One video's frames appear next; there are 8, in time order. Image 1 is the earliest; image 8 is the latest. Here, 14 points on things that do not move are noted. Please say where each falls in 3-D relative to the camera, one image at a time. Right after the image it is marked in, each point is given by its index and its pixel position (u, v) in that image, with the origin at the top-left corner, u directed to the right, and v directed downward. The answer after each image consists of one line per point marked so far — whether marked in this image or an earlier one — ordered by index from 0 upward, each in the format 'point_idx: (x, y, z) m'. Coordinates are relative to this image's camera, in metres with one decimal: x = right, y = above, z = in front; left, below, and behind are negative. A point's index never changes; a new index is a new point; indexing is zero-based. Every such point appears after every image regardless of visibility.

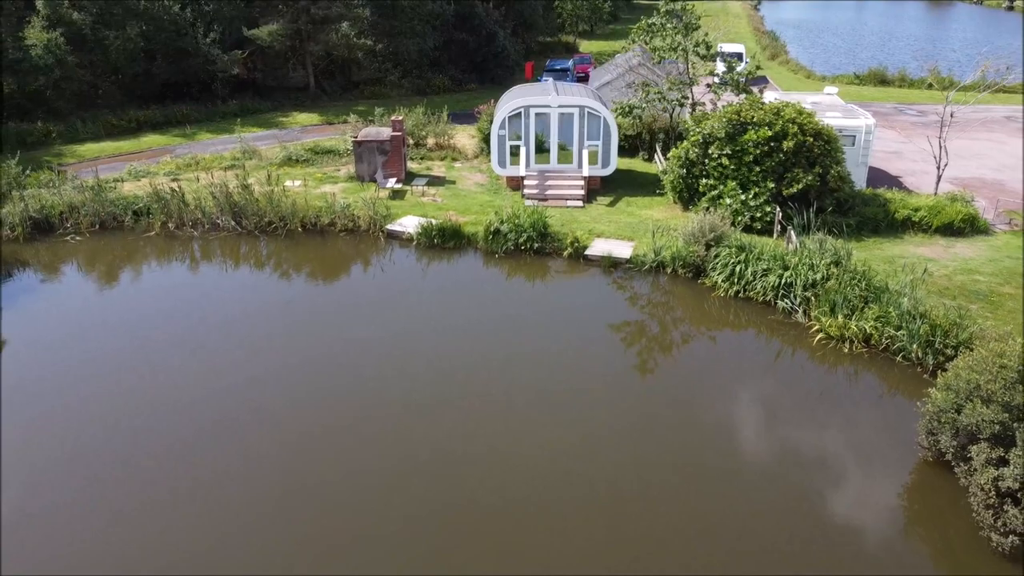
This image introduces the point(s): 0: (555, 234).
0: (+0.7, +0.8, +12.3) m
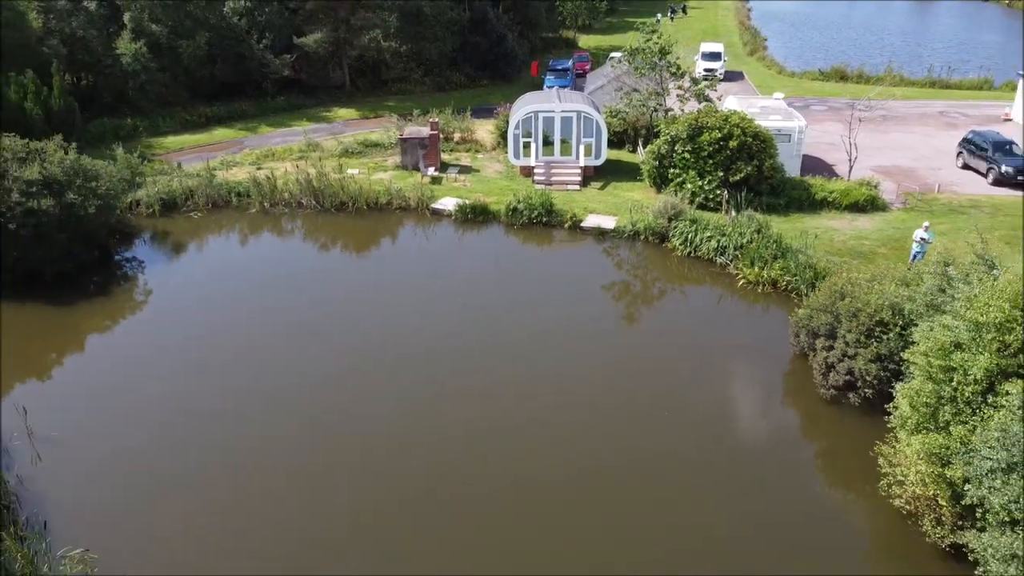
0: (+0.9, +1.6, +16.2) m
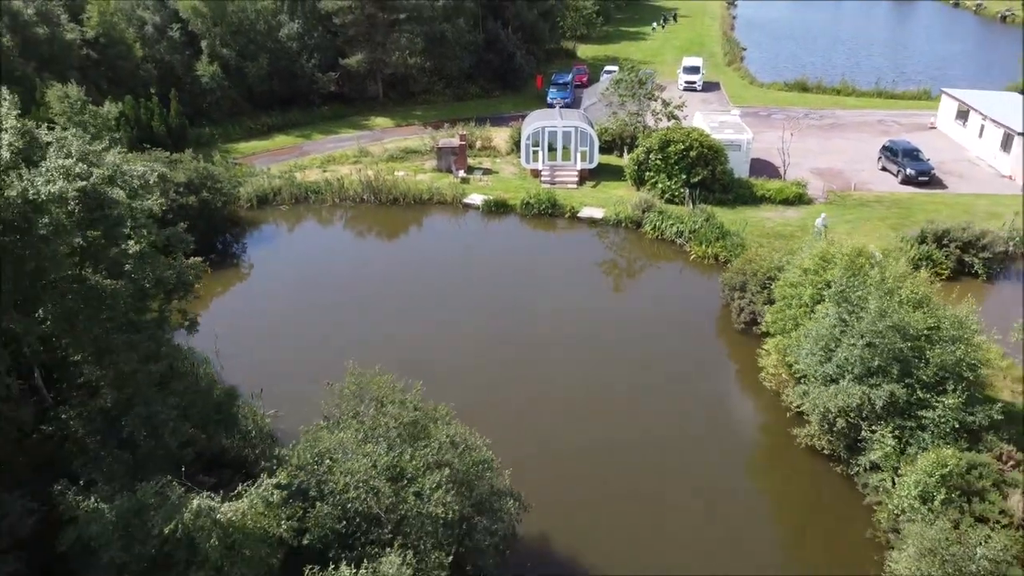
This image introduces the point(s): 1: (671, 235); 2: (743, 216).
0: (+1.3, +2.2, +21.2) m
1: (+3.8, +1.3, +19.3) m
2: (+5.8, +1.8, +19.9) m
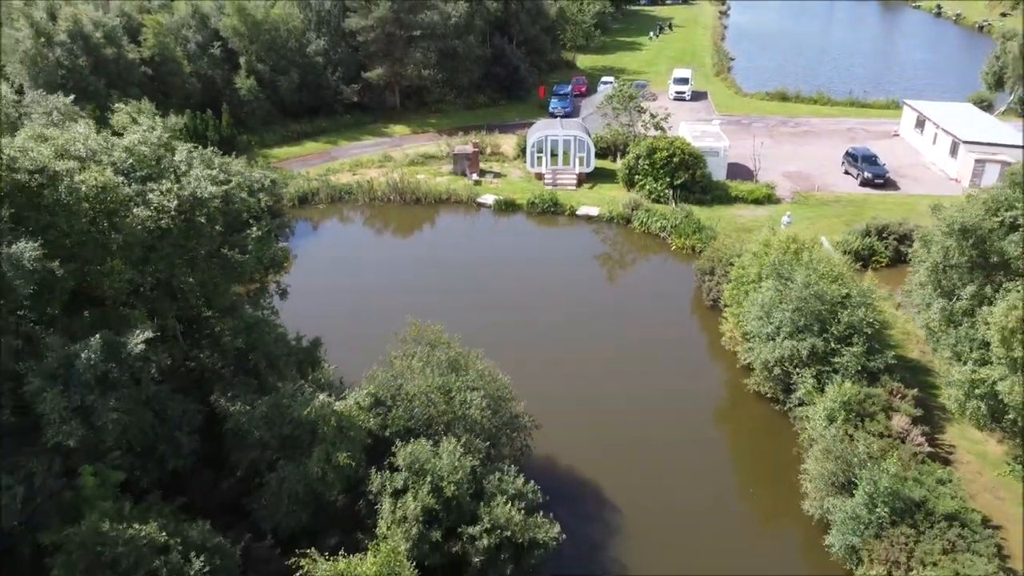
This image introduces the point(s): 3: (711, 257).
0: (+1.5, +2.6, +24.4) m
1: (+4.1, +1.7, +22.6) m
2: (+6.0, +2.1, +23.1) m
3: (+4.6, +0.7, +18.3) m
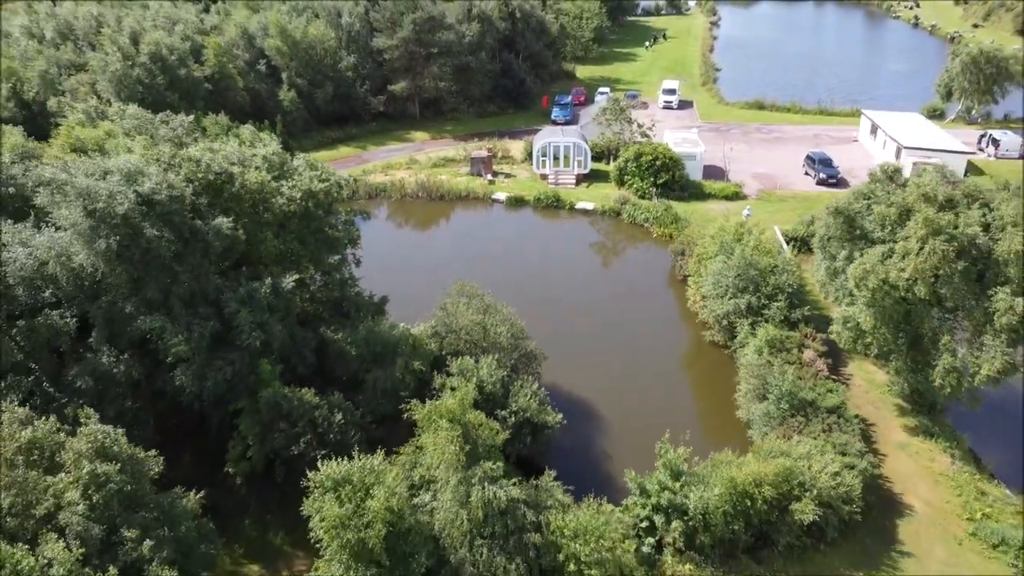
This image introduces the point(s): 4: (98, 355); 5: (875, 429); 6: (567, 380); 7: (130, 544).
0: (+1.8, +3.2, +29.1) m
1: (+4.4, +2.3, +27.2) m
2: (+6.3, +2.8, +27.7) m
3: (+4.9, +1.4, +22.9) m
4: (-6.2, -1.0, +12.0) m
5: (+7.1, -2.7, +15.8) m
6: (+1.3, -2.0, +18.8) m
7: (-4.2, -2.8, +8.8) m
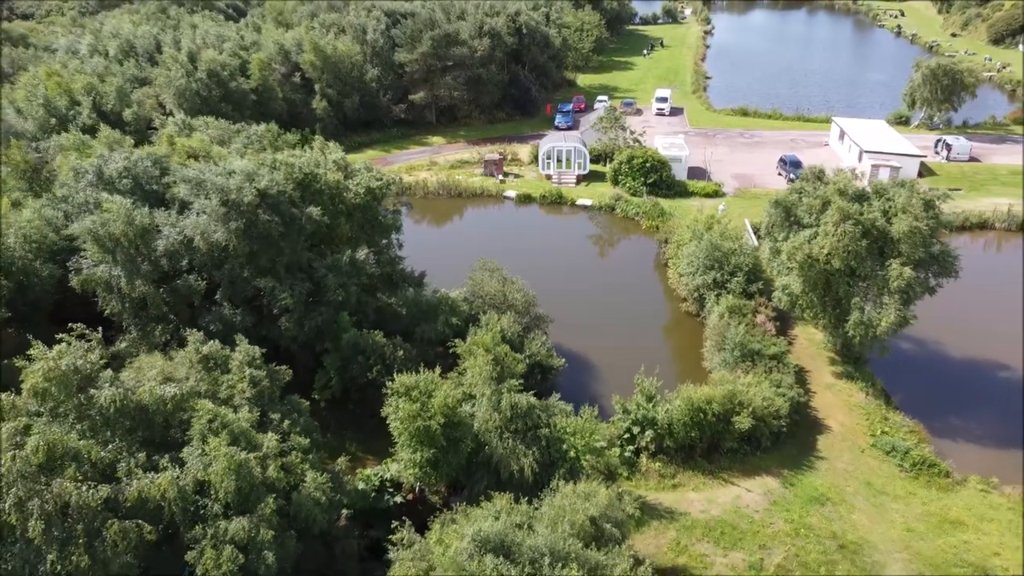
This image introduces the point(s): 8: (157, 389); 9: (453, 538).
0: (+2.2, +3.8, +33.4) m
1: (+4.7, +2.9, +31.6) m
2: (+6.7, +3.4, +32.1) m
3: (+5.2, +2.0, +27.3) m
4: (-5.9, -0.4, +16.4) m
5: (+7.5, -2.1, +20.1) m
6: (+1.6, -1.4, +23.1) m
7: (-3.9, -2.2, +13.1) m
8: (-5.3, -1.5, +12.0) m
9: (-0.8, -3.4, +11.1) m
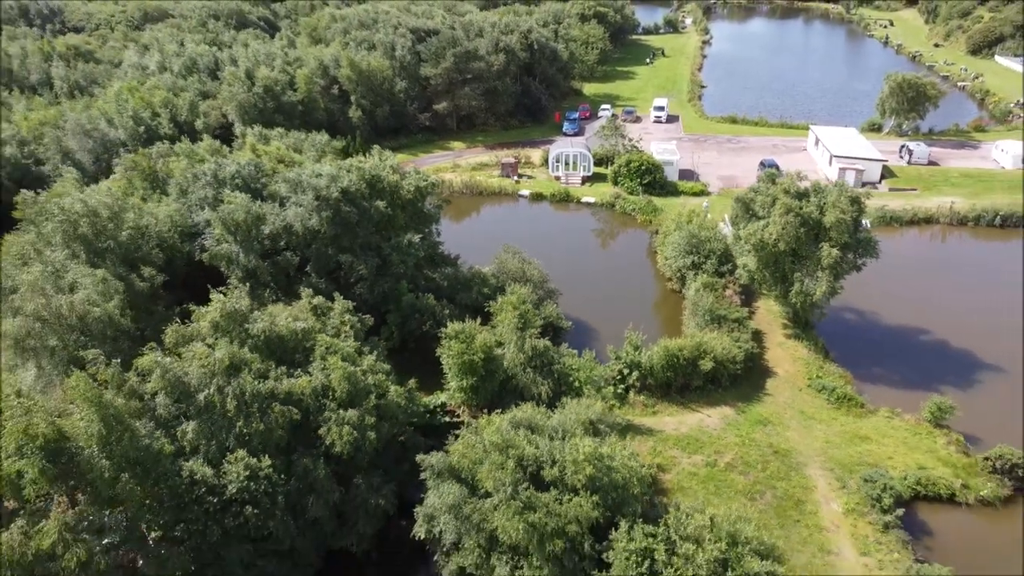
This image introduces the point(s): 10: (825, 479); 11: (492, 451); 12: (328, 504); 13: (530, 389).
0: (+2.9, +4.5, +38.7) m
1: (+5.4, +3.6, +36.8) m
2: (+7.3, +4.0, +37.3) m
3: (+5.9, +2.6, +32.5) m
4: (-5.4, +0.3, +21.7) m
5: (+8.0, -1.5, +25.3) m
6: (+2.2, -0.7, +28.4) m
7: (-3.4, -1.5, +18.4) m
8: (-4.8, -0.8, +17.3) m
9: (-0.3, -2.7, +16.4) m
10: (+7.4, -4.5, +19.0) m
11: (-0.4, -3.1, +15.3) m
12: (-3.6, -4.2, +15.6) m
13: (+0.4, -2.5, +19.7) m
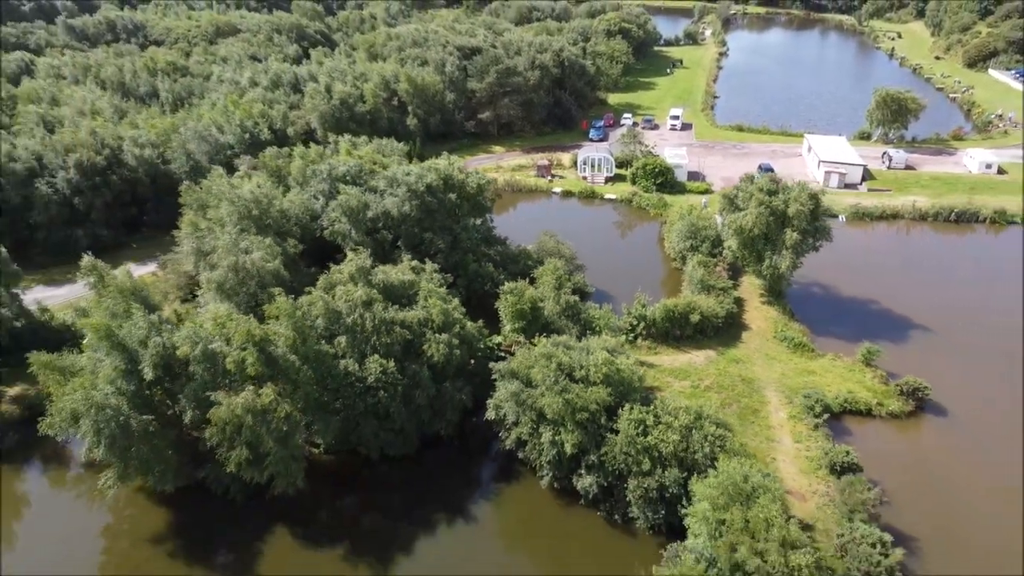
0: (+4.8, +5.5, +46.0) m
1: (+7.3, +4.6, +44.1) m
2: (+9.2, +5.0, +44.5) m
3: (+7.6, +3.6, +39.8) m
4: (-3.9, +1.4, +29.3) m
5: (+9.5, -0.5, +32.5) m
6: (+3.8, +0.3, +35.8) m
7: (-2.1, -0.4, +26.0) m
8: (-3.5, +0.3, +24.9) m
9: (+0.9, -1.7, +23.8) m
10: (+8.7, -3.6, +26.3) m
11: (+0.8, -2.0, +22.8) m
12: (-2.4, -3.1, +23.2) m
13: (+1.7, -1.5, +27.2) m
